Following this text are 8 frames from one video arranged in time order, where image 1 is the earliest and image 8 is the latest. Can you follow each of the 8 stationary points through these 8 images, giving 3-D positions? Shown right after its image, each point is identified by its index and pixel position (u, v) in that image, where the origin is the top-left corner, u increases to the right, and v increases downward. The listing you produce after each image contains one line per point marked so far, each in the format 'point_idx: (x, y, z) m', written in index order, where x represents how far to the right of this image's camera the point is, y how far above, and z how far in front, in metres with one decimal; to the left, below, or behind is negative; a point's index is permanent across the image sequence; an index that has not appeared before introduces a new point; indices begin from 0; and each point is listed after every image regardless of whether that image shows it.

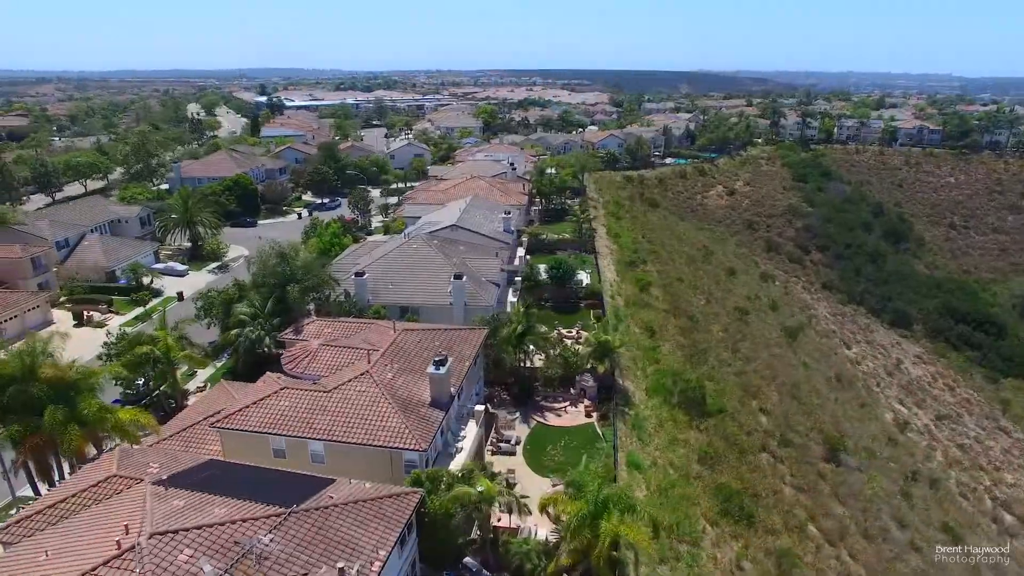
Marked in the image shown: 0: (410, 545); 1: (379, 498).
0: (-3.4, -8.1, +19.3) m
1: (-4.2, -6.5, +18.5) m
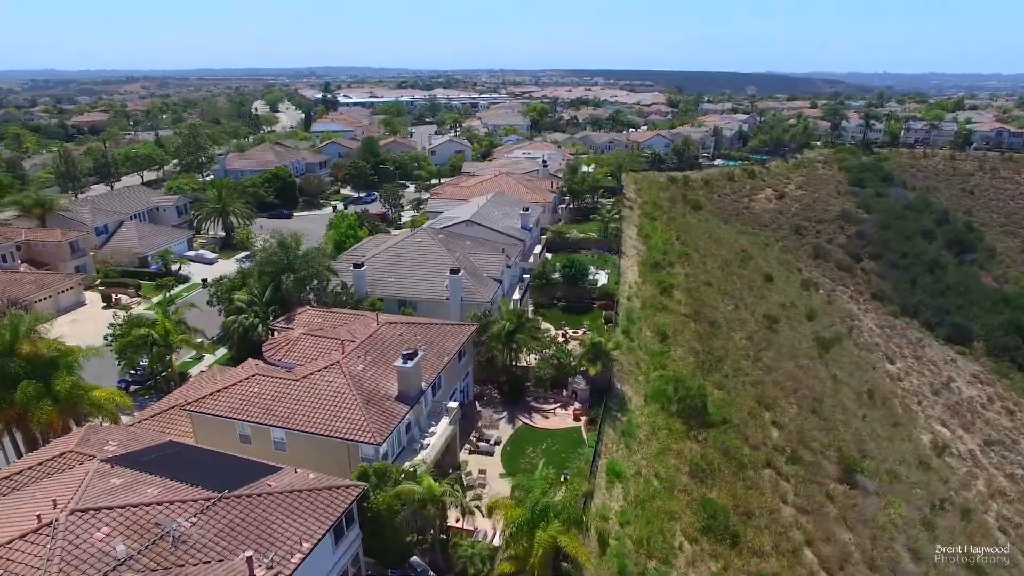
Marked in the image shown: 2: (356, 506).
0: (-5.1, -7.8, +18.9) m
1: (-5.9, -6.1, +18.2) m
2: (-4.9, -6.7, +18.7) m
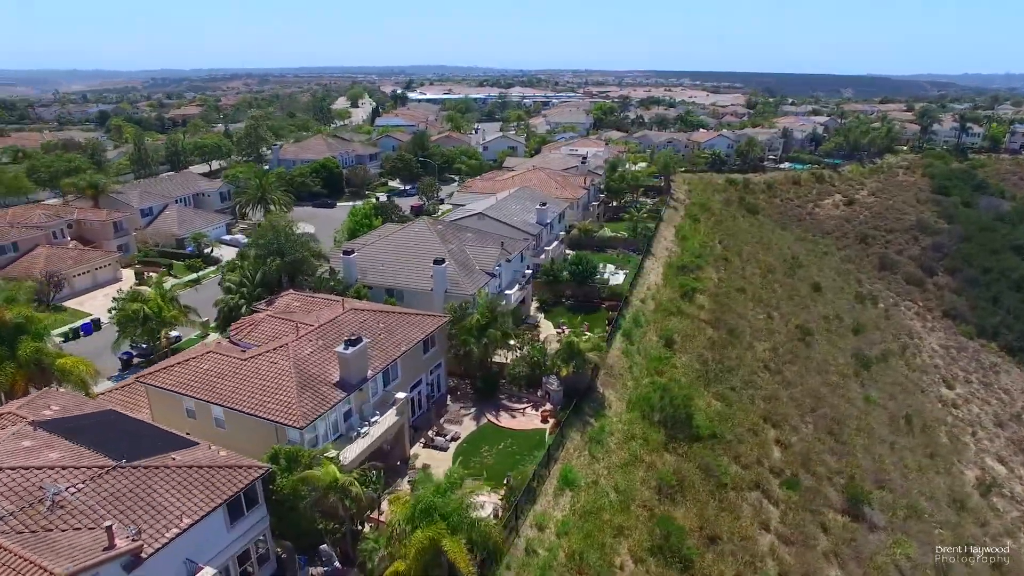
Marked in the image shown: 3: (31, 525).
0: (-8.1, -7.2, +18.7) m
1: (-8.9, -5.4, +18.1) m
2: (-7.8, -6.0, +18.4) m
3: (-12.0, -5.9, +14.8) m
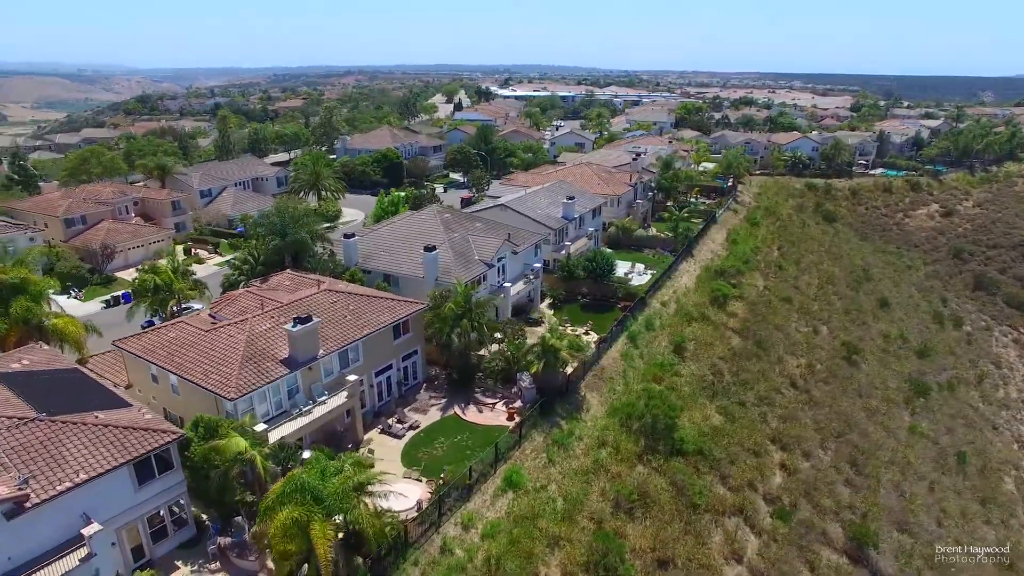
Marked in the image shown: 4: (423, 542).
0: (-11.0, -6.2, +19.0) m
1: (-11.8, -4.4, +18.5) m
2: (-10.7, -5.1, +18.7) m
3: (-15.3, -4.7, +15.8) m
4: (-3.0, -8.5, +19.9) m
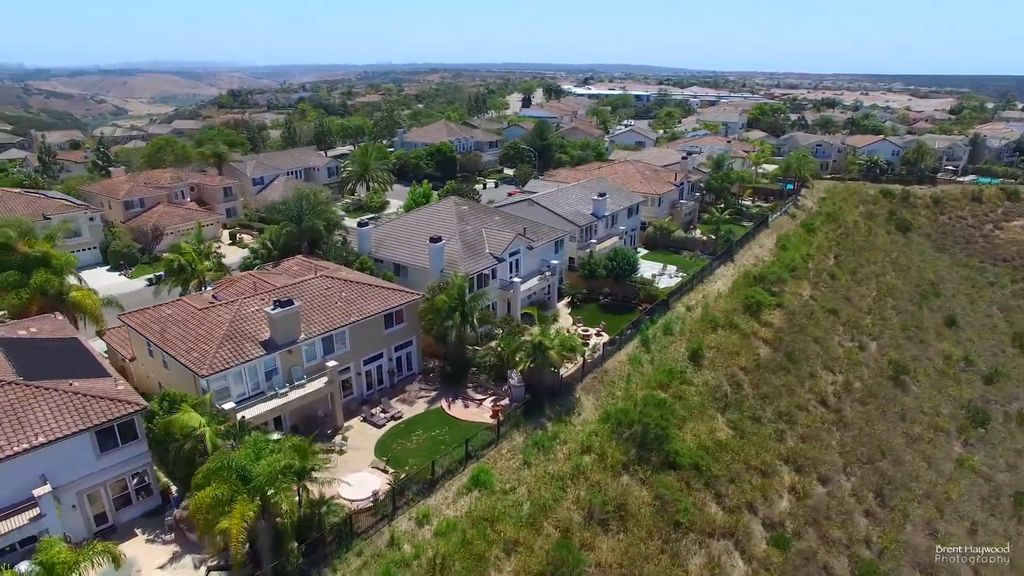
0: (-12.6, -5.4, +19.7) m
1: (-13.3, -3.6, +19.3) m
2: (-12.3, -4.3, +19.3) m
3: (-17.2, -3.7, +17.0) m
4: (-4.6, -8.1, +19.6) m
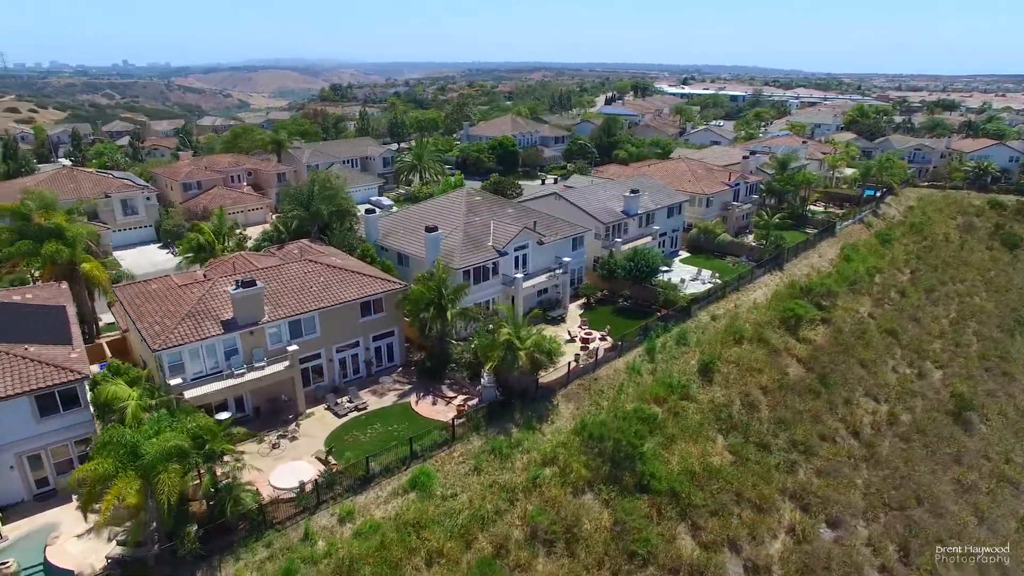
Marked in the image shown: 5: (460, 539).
0: (-14.8, -4.4, +20.1) m
1: (-15.5, -2.6, +19.8) m
2: (-14.5, -3.3, +19.7) m
3: (-19.7, -2.4, +18.1) m
4: (-7.1, -7.6, +18.9) m
5: (-1.7, -8.3, +19.8) m
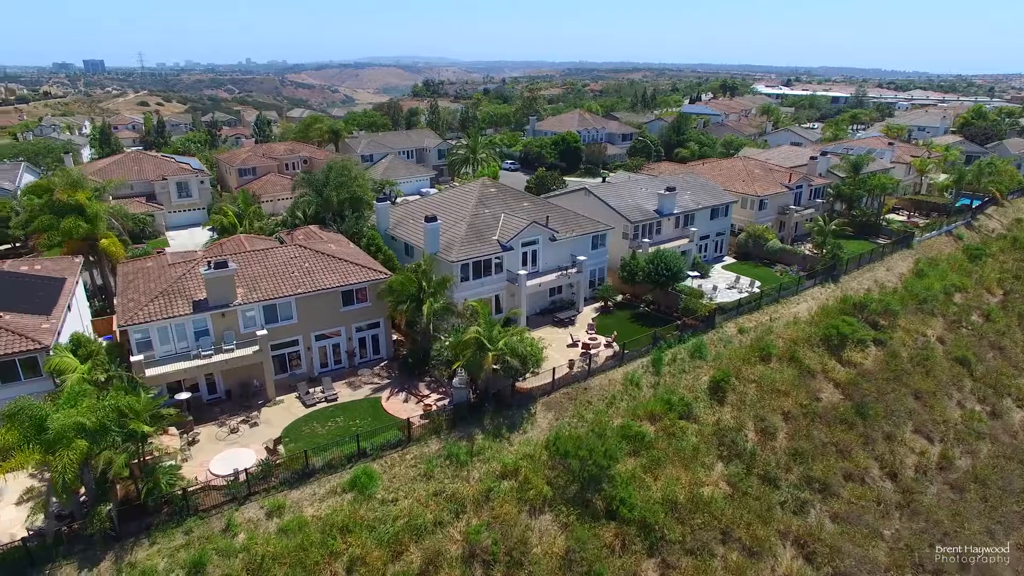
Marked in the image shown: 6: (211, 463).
0: (-16.5, -3.4, +20.6) m
1: (-17.1, -1.5, +20.4) m
2: (-16.2, -2.4, +20.2) m
3: (-21.5, -1.2, +19.3) m
4: (-9.3, -7.0, +18.3) m
5: (-3.8, -8.1, +18.4) m
6: (-10.0, -5.8, +19.8) m
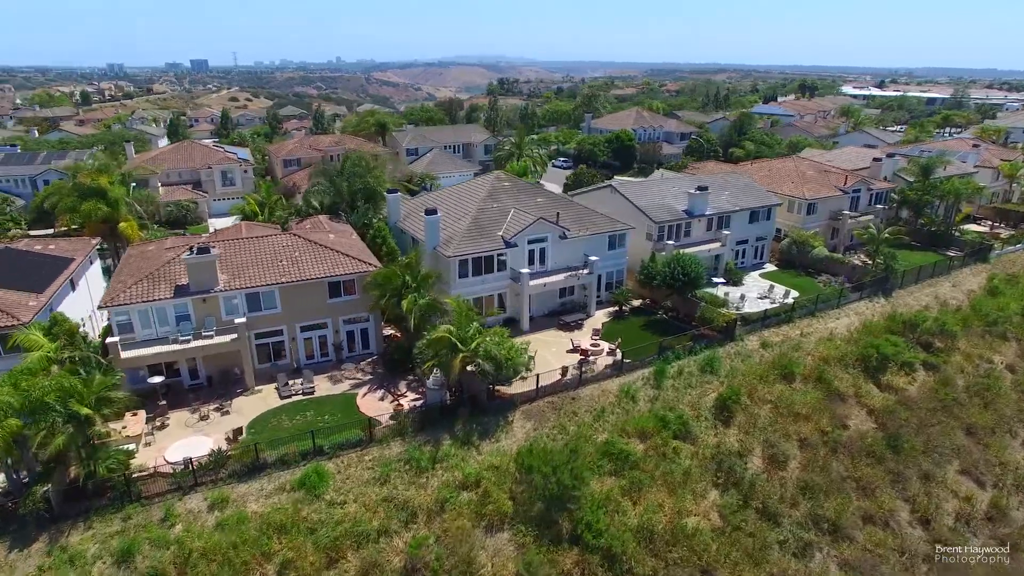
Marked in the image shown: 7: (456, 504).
0: (-17.6, -2.6, +21.1) m
1: (-18.2, -0.7, +21.0) m
2: (-17.3, -1.6, +20.6) m
3: (-22.6, -0.1, +20.4) m
4: (-10.9, -6.5, +18.0) m
5: (-5.4, -7.8, +17.5) m
6: (-11.4, -5.3, +19.6) m
7: (-1.7, -7.1, +19.4) m
